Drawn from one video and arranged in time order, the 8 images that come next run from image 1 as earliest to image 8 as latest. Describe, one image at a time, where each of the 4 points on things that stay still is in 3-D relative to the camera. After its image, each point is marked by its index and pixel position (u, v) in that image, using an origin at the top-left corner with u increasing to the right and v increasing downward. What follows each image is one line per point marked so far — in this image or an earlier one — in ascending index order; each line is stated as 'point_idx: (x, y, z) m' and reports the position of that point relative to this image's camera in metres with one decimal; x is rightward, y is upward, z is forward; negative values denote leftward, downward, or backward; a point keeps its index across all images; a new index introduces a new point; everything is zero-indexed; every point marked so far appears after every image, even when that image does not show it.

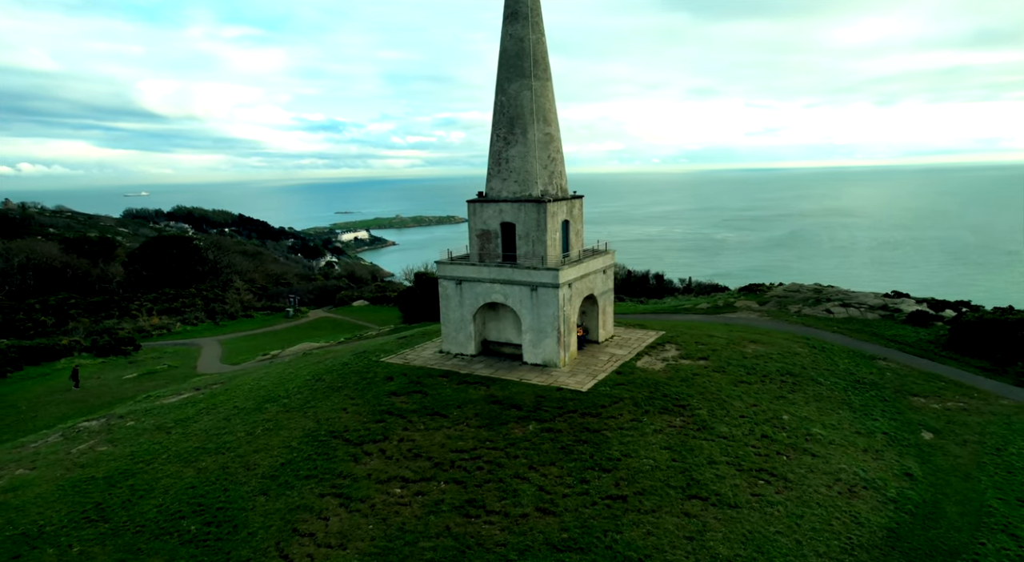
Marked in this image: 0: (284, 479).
0: (-5.3, -4.6, +13.6) m
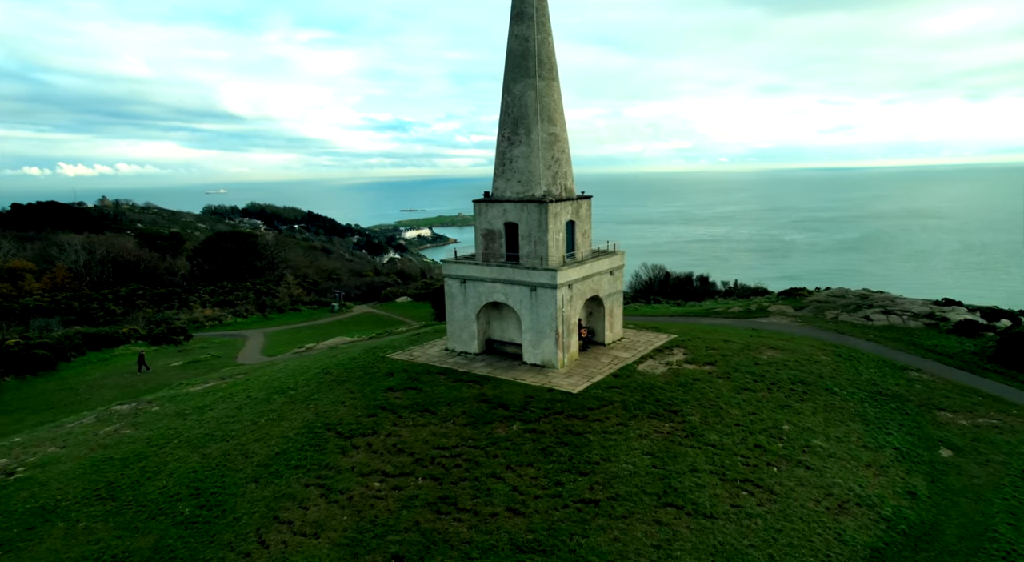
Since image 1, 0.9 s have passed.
0: (-5.7, -4.5, +14.1) m
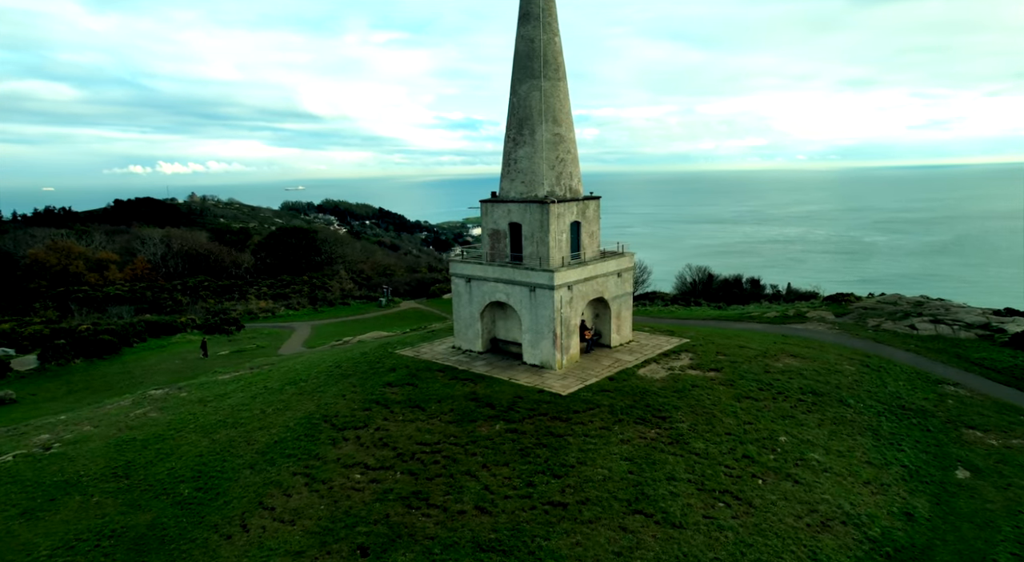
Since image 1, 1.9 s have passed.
0: (-6.1, -4.4, +14.8) m
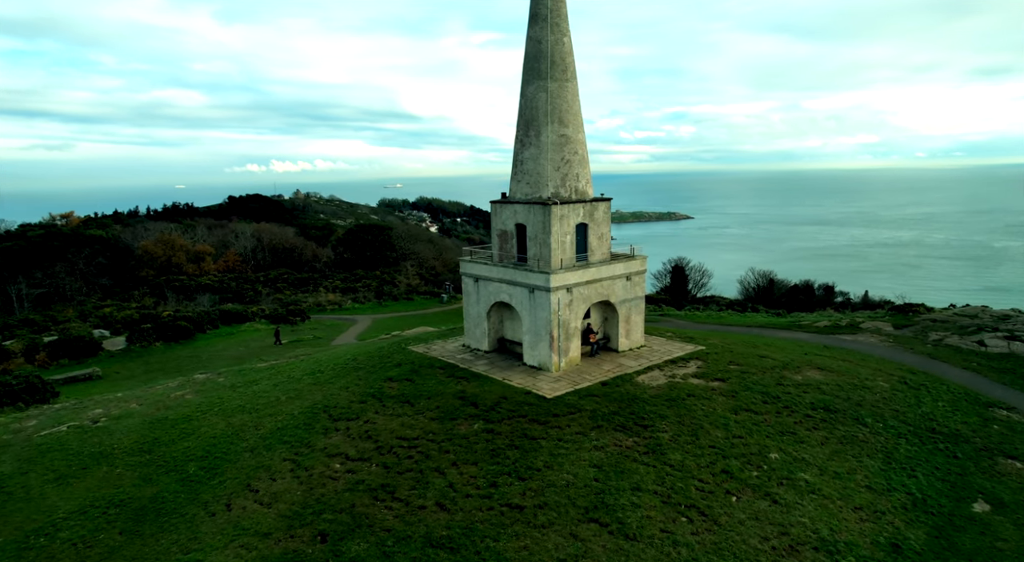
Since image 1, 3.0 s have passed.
0: (-6.5, -4.2, +15.7) m
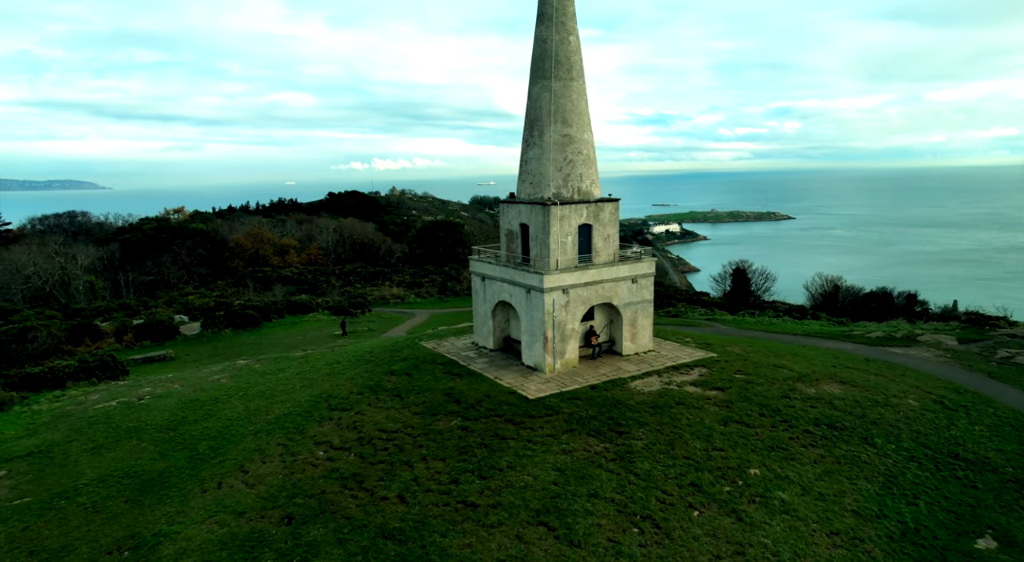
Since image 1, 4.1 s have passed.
0: (-6.8, -4.1, +16.7) m
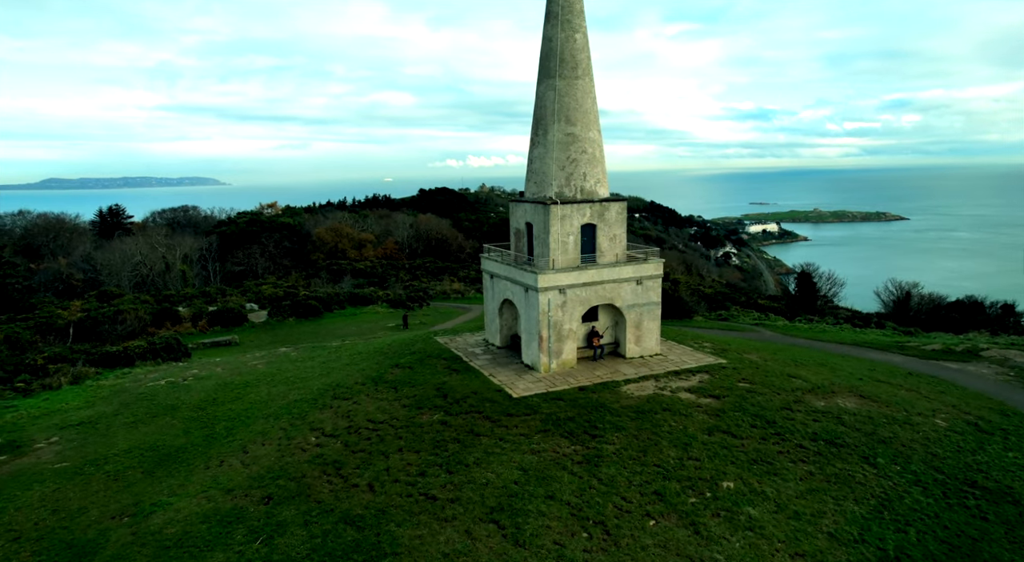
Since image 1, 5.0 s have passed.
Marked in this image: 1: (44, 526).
0: (-6.9, -3.9, +17.8) m
1: (-10.6, -5.5, +13.4) m
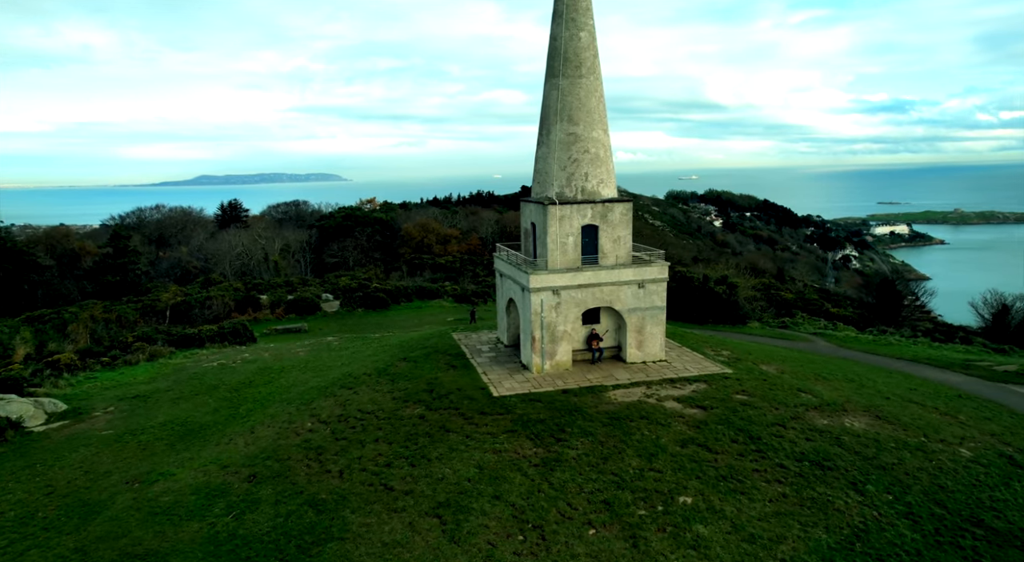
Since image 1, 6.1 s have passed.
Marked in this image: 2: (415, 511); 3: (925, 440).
0: (-7.0, -3.7, +19.0) m
1: (-11.3, -5.2, +15.2) m
2: (-2.0, -4.6, +12.0) m
3: (+10.1, -3.9, +14.5) m
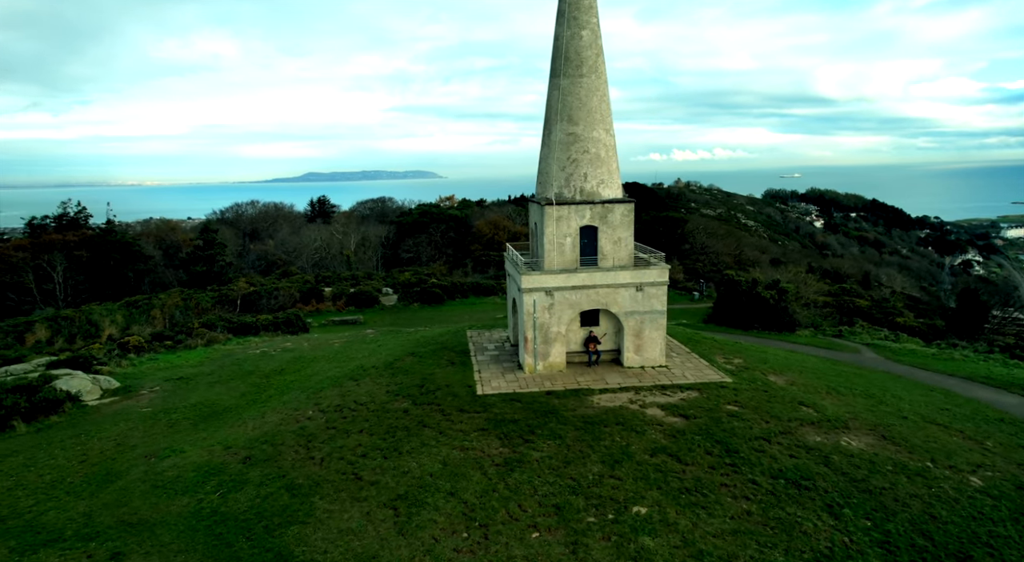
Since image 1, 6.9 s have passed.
0: (-6.9, -3.5, +20.0) m
1: (-11.7, -5.0, +16.9) m
2: (-2.9, -4.6, +12.4) m
3: (+9.4, -4.1, +13.3) m
